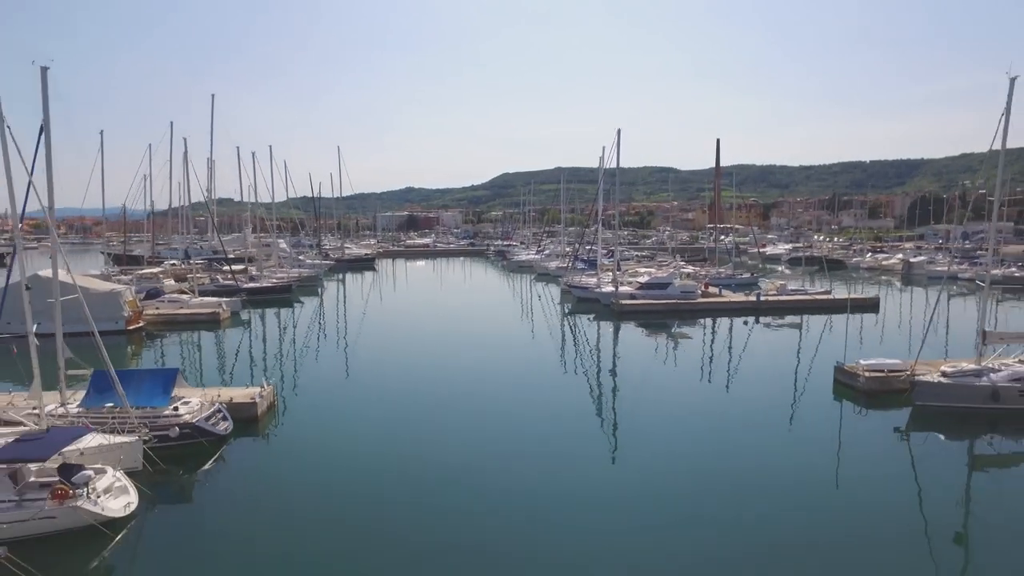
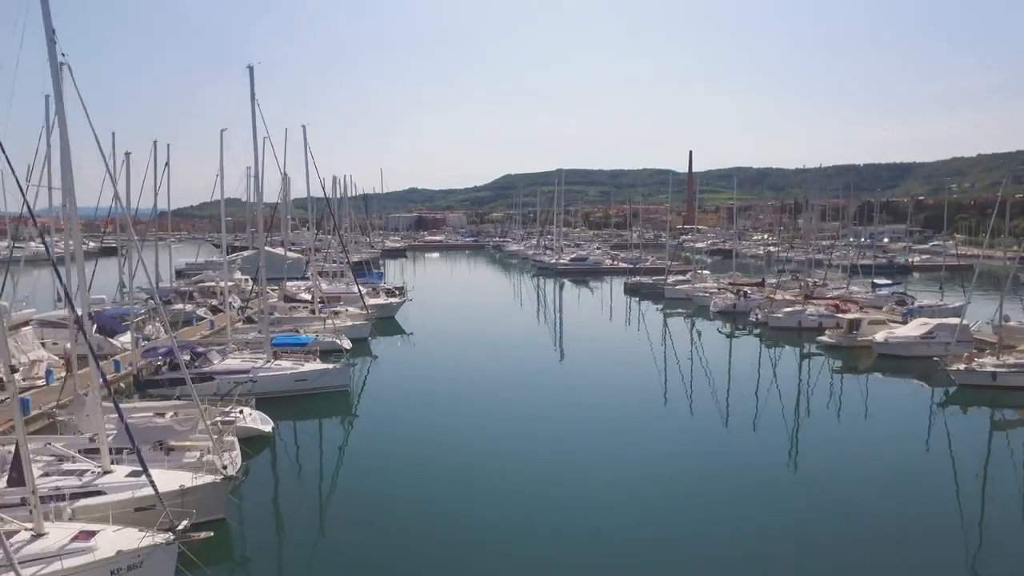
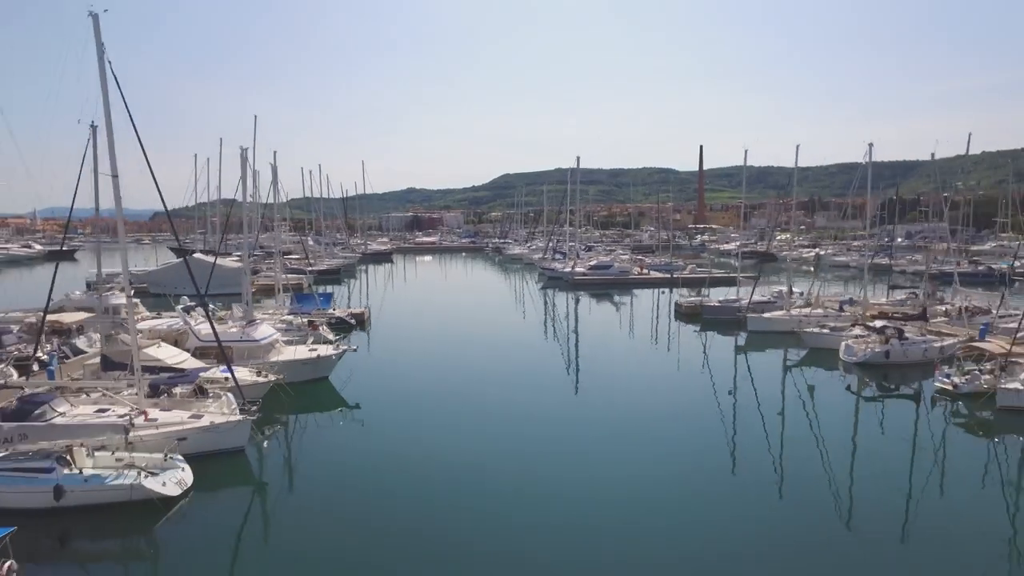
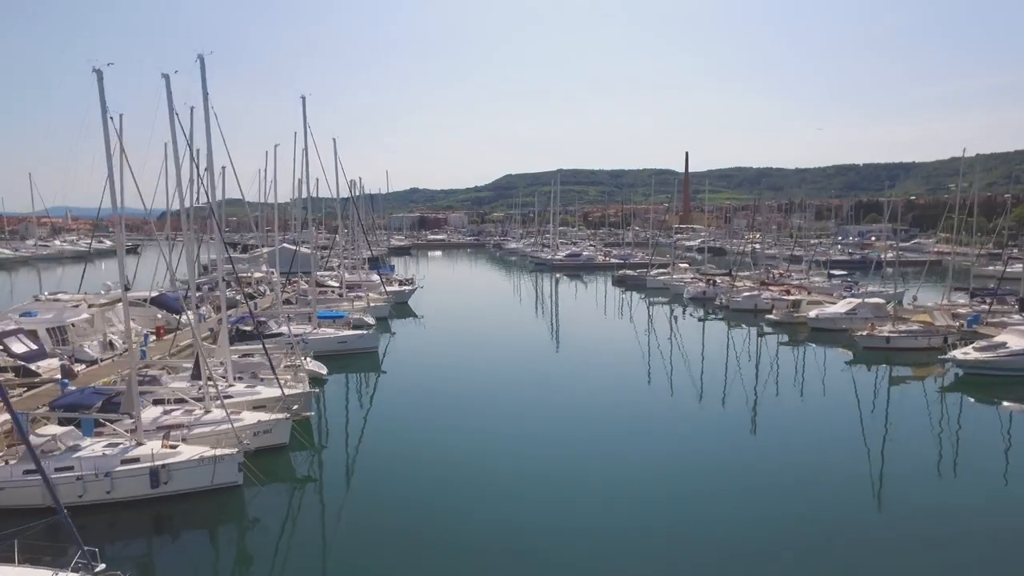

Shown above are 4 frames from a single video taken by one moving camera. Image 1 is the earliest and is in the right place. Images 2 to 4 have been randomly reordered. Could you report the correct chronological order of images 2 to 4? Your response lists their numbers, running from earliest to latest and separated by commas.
3, 2, 4
